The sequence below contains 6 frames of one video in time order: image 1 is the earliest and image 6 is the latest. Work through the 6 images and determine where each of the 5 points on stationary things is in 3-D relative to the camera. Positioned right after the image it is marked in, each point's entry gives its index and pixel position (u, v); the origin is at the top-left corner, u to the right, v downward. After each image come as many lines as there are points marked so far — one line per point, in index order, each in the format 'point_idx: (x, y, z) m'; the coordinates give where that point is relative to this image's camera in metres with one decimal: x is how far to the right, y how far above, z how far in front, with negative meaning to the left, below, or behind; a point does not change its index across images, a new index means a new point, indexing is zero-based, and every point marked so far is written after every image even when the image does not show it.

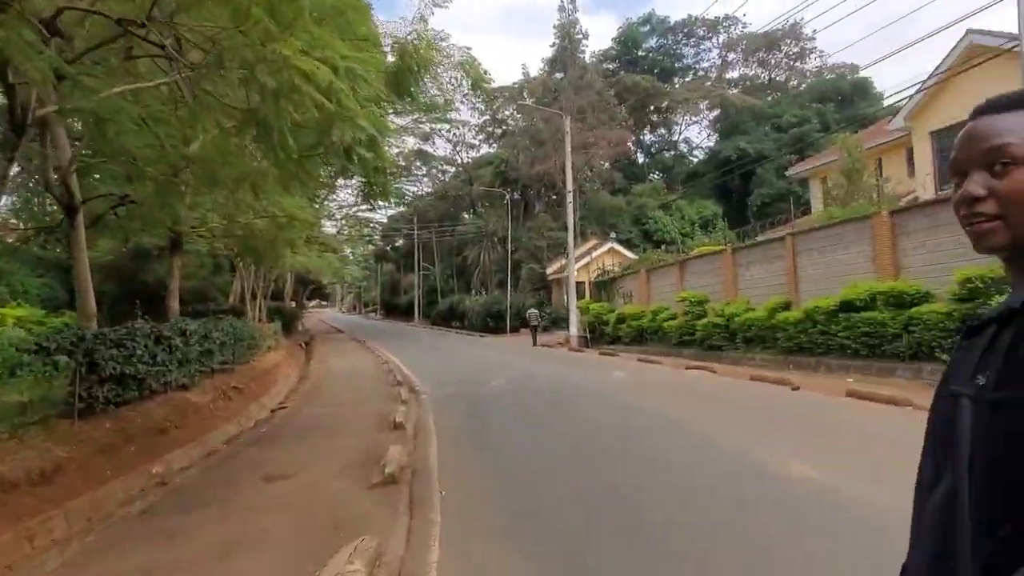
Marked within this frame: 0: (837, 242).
0: (+8.4, +1.2, +18.7) m
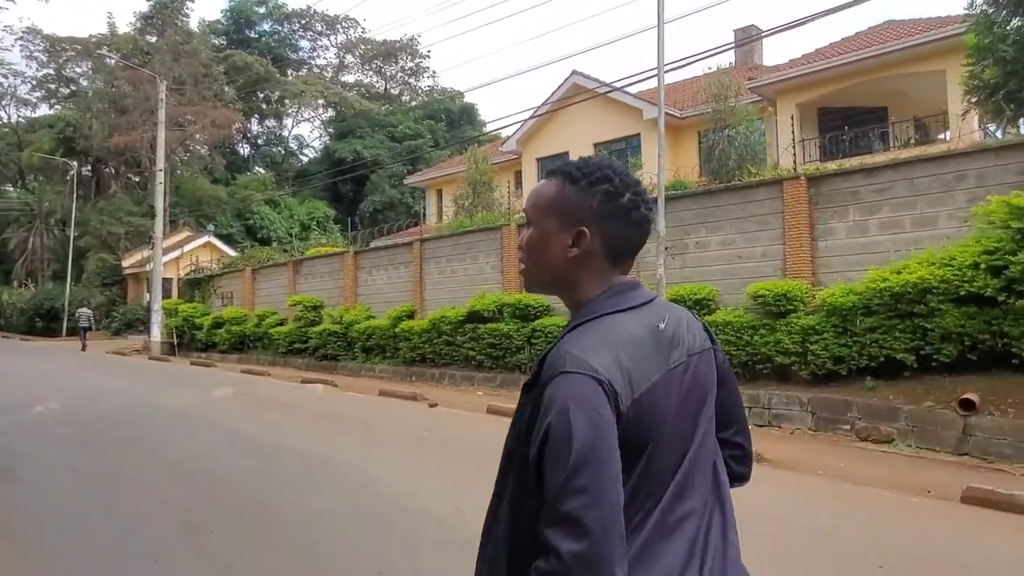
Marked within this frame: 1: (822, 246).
0: (-1.2, +0.9, +18.4) m
1: (+5.2, +0.7, +12.1) m
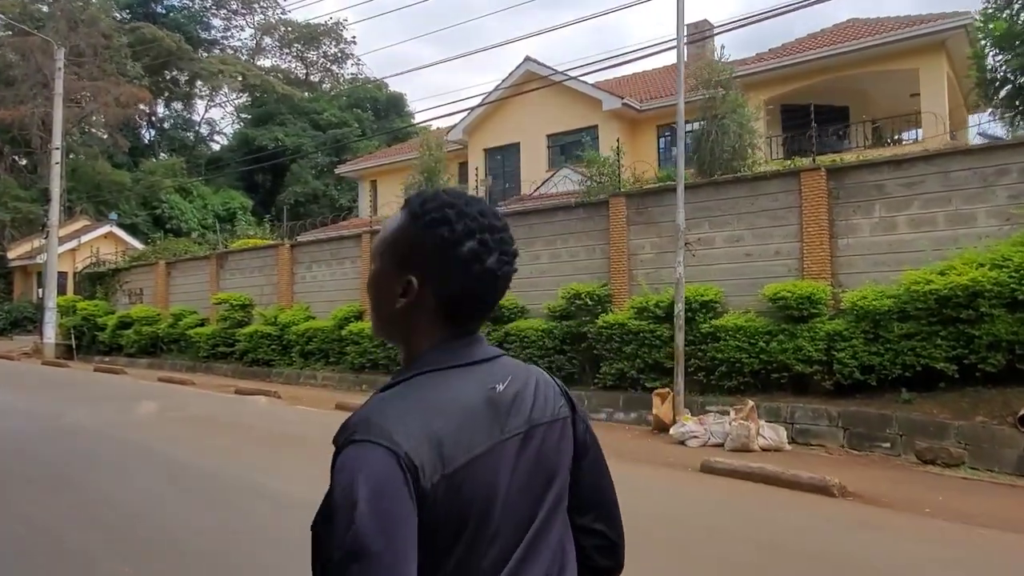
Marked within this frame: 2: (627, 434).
0: (-2.0, +0.9, +16.5) m
1: (+5.1, +0.7, +11.1) m
2: (+1.6, -2.0, +10.0) m
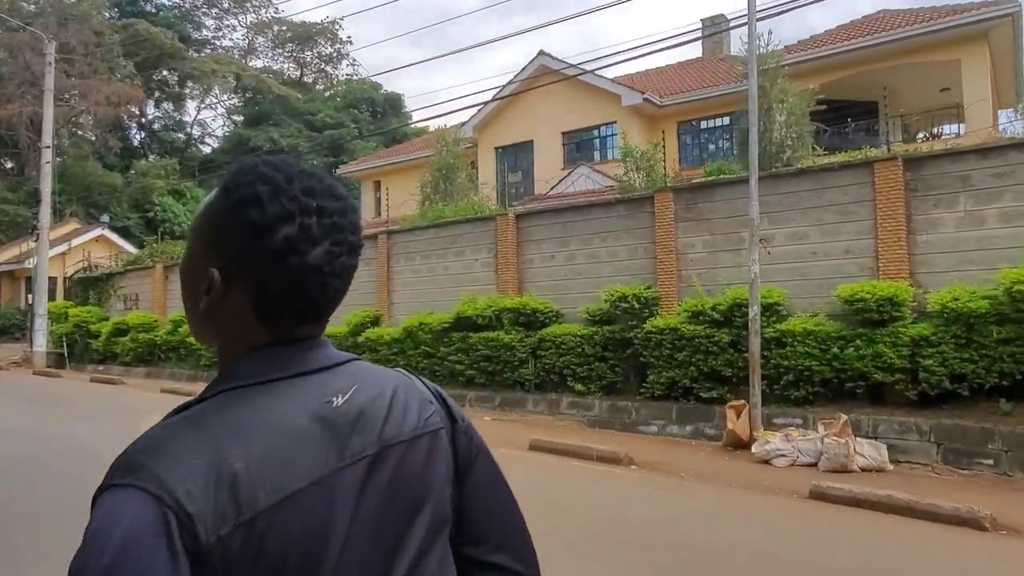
0: (-1.4, +0.9, +15.5) m
1: (+5.8, +0.7, +10.2) m
2: (+2.3, -2.0, +9.0) m
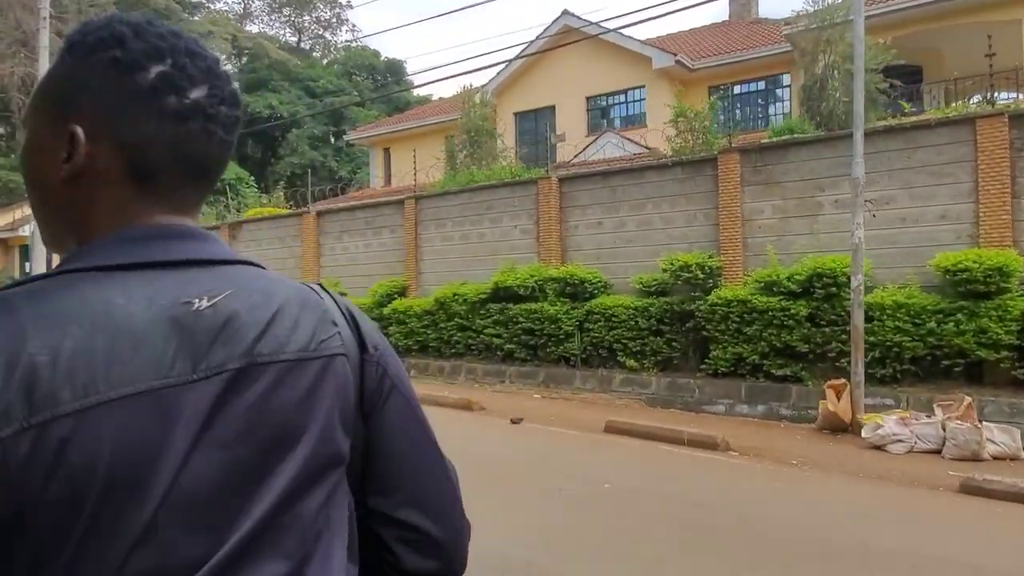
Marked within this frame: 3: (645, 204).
0: (-0.6, +1.5, +14.5) m
1: (+6.6, +1.1, +9.3) m
2: (+3.1, -1.6, +8.1) m
3: (+2.3, +1.5, +12.5) m
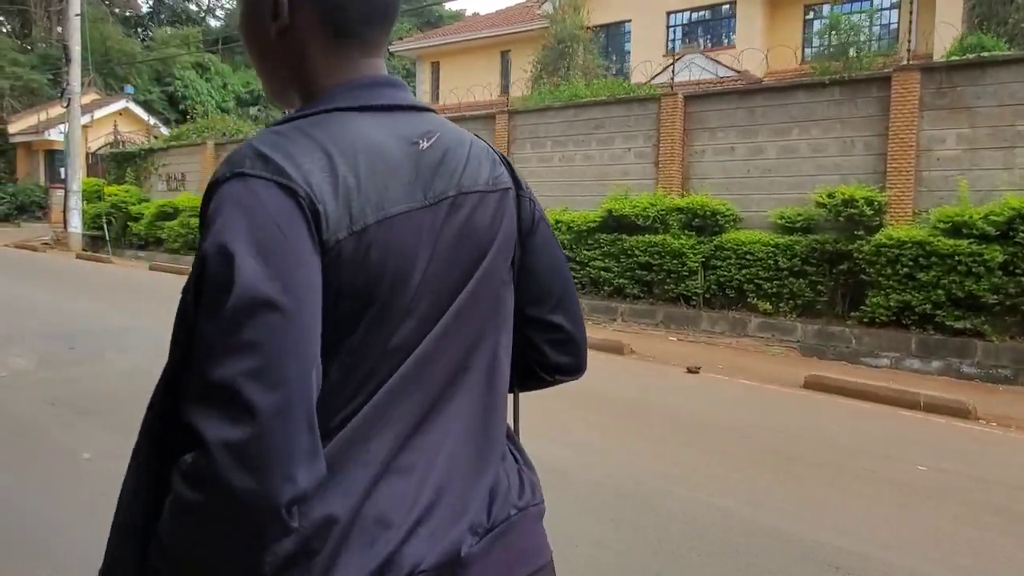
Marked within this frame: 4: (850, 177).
0: (+1.4, +2.8, +13.0) m
1: (+8.6, +1.6, +7.9) m
2: (+5.0, -1.1, +7.0) m
3: (+4.3, +2.4, +11.1) m
4: (+4.9, +1.6, +10.6) m
